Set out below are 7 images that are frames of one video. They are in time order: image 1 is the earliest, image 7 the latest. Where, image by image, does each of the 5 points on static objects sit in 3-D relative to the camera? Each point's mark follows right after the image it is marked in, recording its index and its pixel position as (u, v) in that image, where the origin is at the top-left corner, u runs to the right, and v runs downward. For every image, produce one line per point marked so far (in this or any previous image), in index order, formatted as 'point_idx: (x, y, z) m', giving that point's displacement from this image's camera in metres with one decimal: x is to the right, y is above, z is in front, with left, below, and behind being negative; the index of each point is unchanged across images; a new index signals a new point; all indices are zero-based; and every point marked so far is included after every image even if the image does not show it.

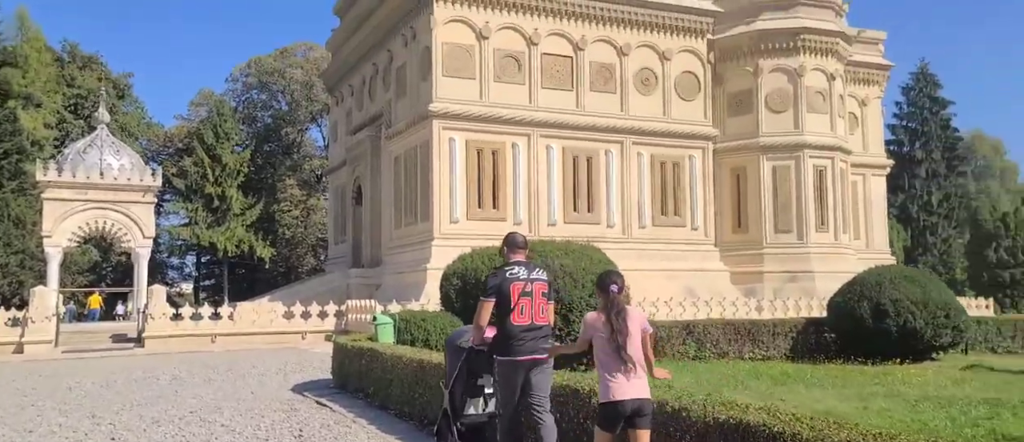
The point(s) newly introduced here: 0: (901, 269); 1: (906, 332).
0: (+7.7, -0.9, +16.0) m
1: (+7.3, -2.1, +15.3) m
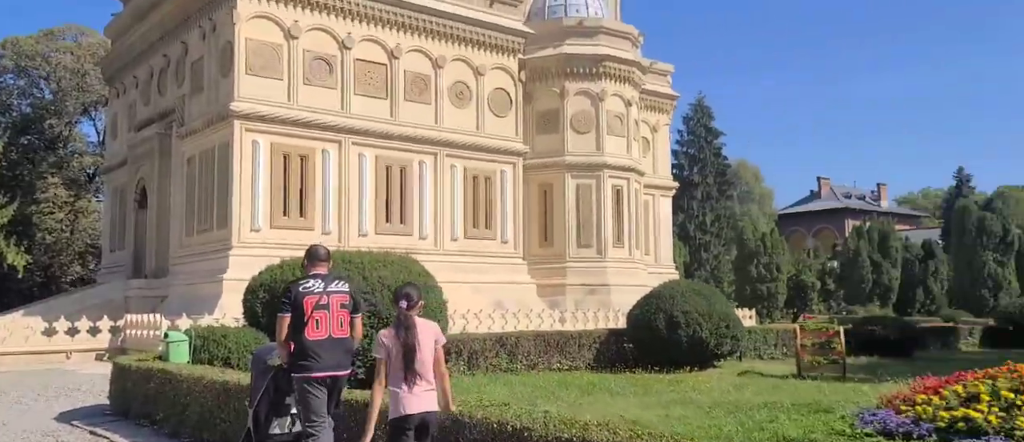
0: (+3.9, -1.3, +17.3) m
1: (+3.7, -2.5, +16.5) m
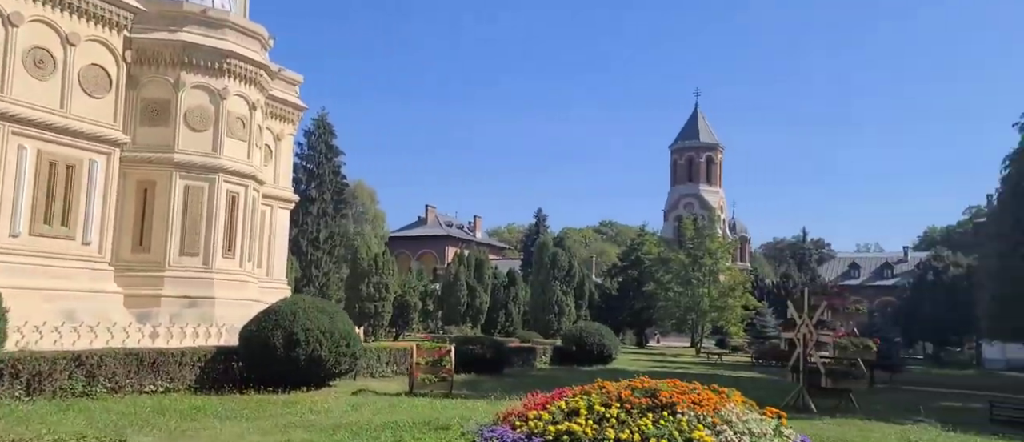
0: (-4.1, -1.6, +16.6) m
1: (-3.9, -2.7, +15.8) m
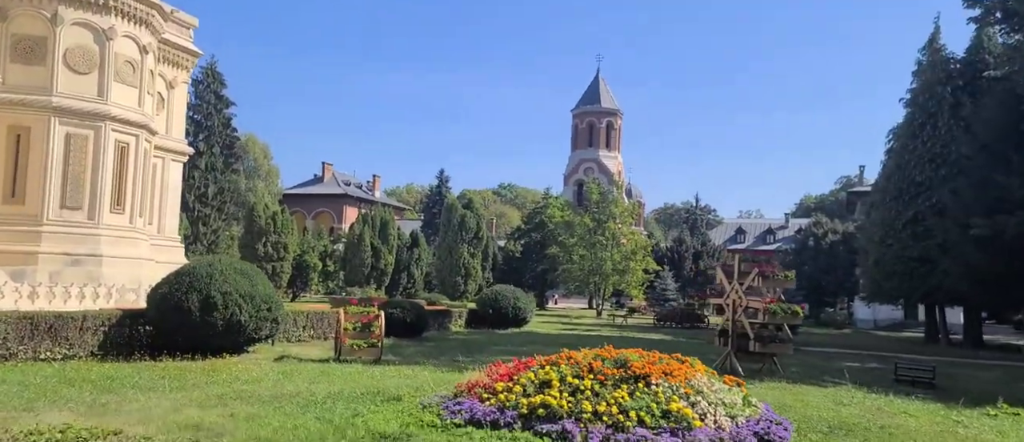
0: (-5.4, -0.7, +15.6) m
1: (-5.2, -1.9, +14.8) m
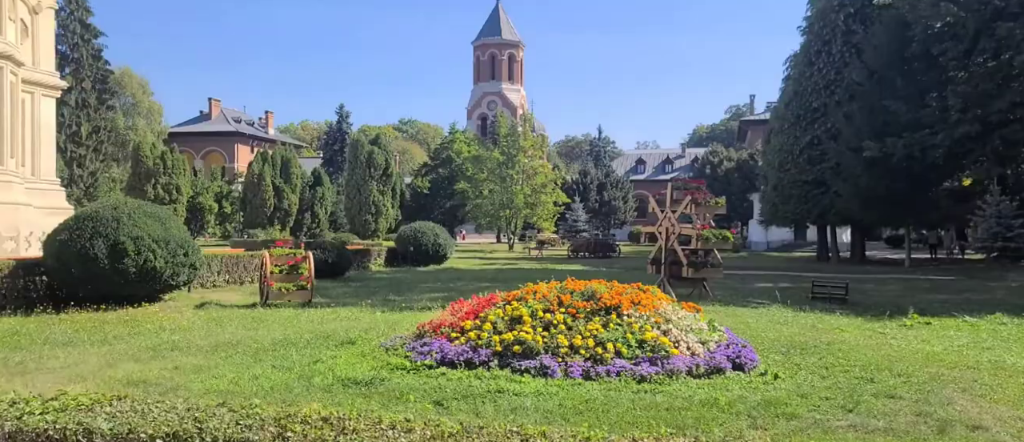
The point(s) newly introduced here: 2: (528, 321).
0: (-6.7, +0.3, +14.5) m
1: (-6.3, -0.9, +13.8) m
2: (+0.1, -1.0, +7.7) m
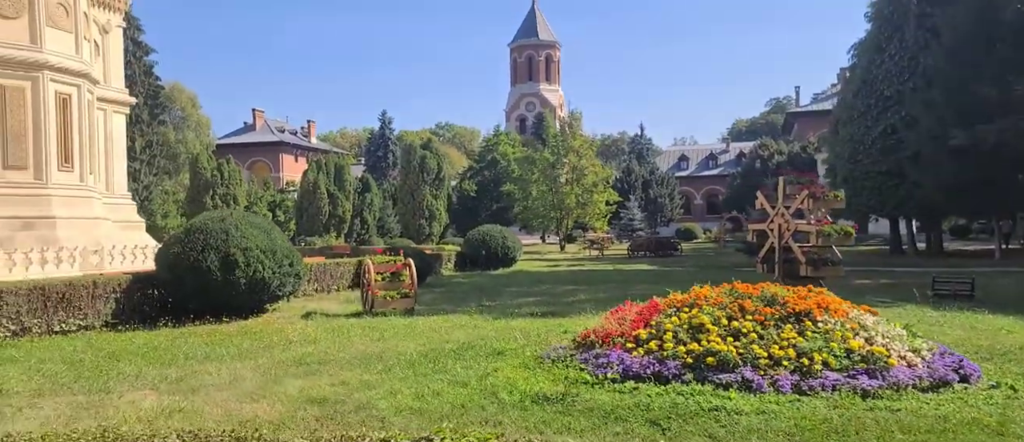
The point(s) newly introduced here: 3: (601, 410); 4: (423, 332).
0: (-4.8, +0.1, +14.2) m
1: (-4.4, -1.1, +13.6) m
2: (+1.8, -1.0, +7.1) m
3: (+0.7, -1.4, +6.1) m
4: (-1.2, -1.5, +11.0) m
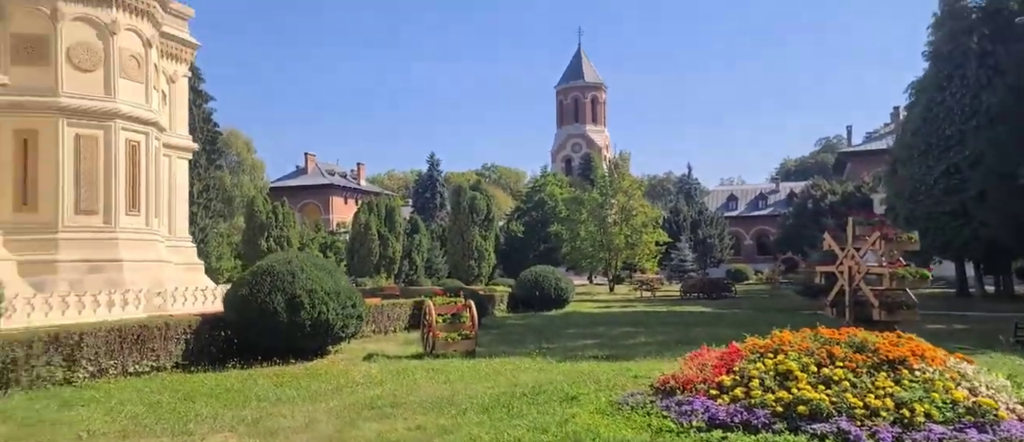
0: (-3.7, -0.6, +14.3) m
1: (-3.3, -1.8, +13.6) m
2: (+2.5, -1.3, +6.9) m
3: (+1.3, -1.7, +5.9) m
4: (-0.3, -2.1, +10.9) m
